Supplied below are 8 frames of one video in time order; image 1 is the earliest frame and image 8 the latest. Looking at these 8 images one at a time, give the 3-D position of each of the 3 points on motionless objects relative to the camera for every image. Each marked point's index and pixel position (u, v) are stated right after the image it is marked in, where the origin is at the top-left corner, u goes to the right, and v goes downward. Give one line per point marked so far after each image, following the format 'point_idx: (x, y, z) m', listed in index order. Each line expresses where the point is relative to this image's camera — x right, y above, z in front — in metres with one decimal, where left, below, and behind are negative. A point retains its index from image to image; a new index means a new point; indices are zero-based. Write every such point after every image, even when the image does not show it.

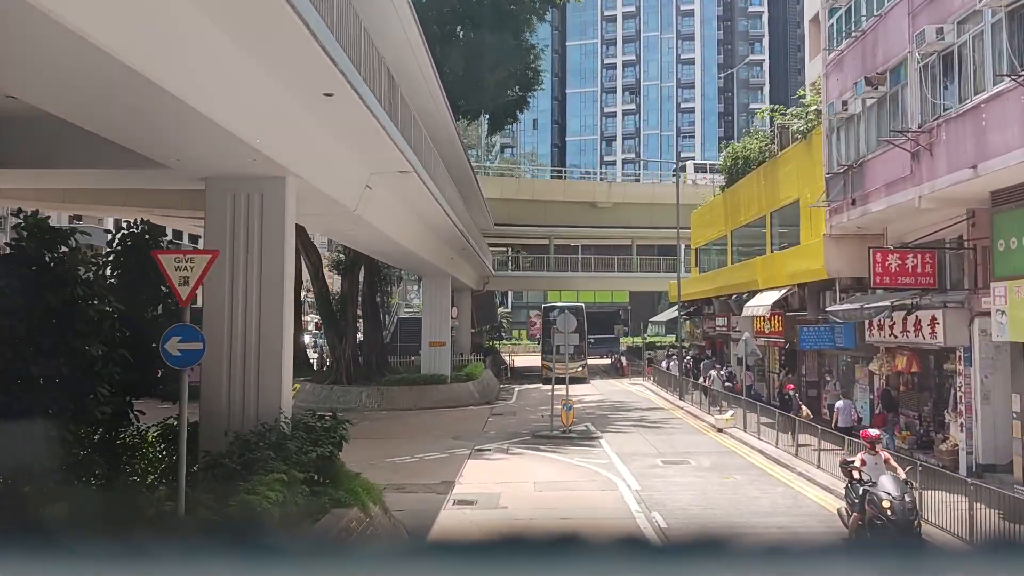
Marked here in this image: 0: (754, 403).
0: (+5.5, -2.6, +17.6) m
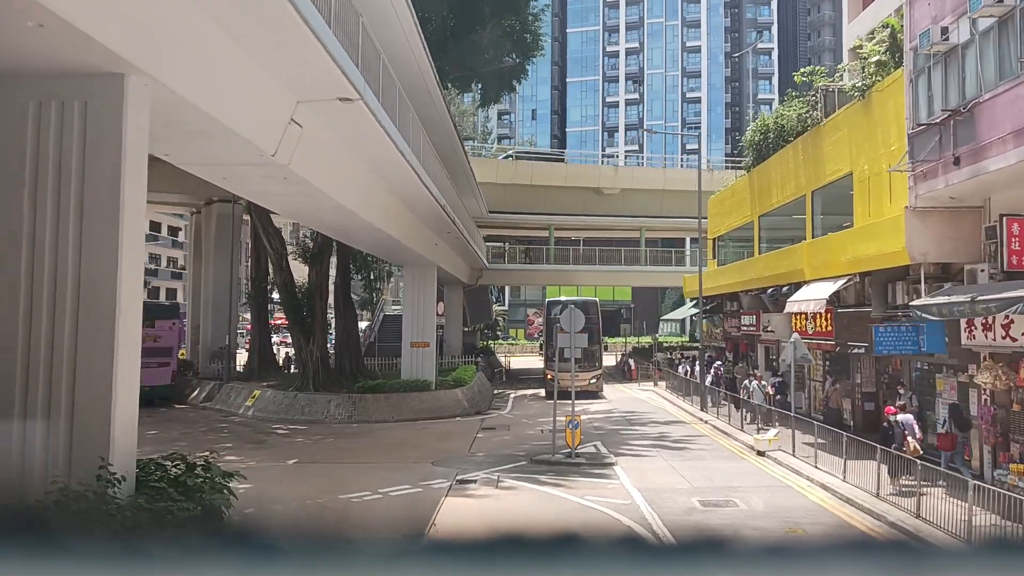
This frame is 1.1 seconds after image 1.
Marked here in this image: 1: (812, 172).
0: (+5.4, -2.4, +14.2) m
1: (+7.2, +2.7, +18.9) m
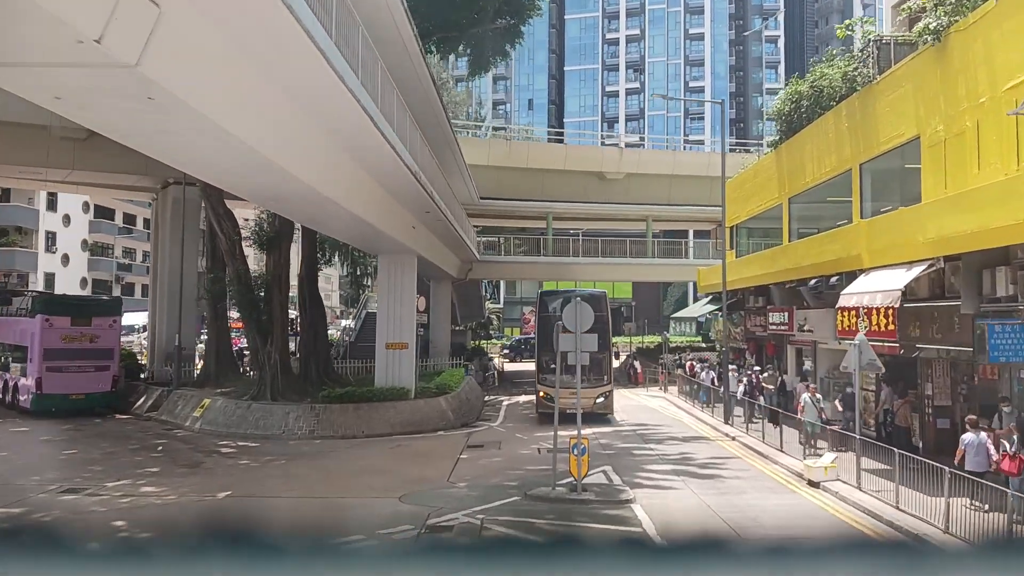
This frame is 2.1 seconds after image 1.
0: (+5.2, -2.3, +11.2) m
1: (+7.0, +2.9, +15.8) m
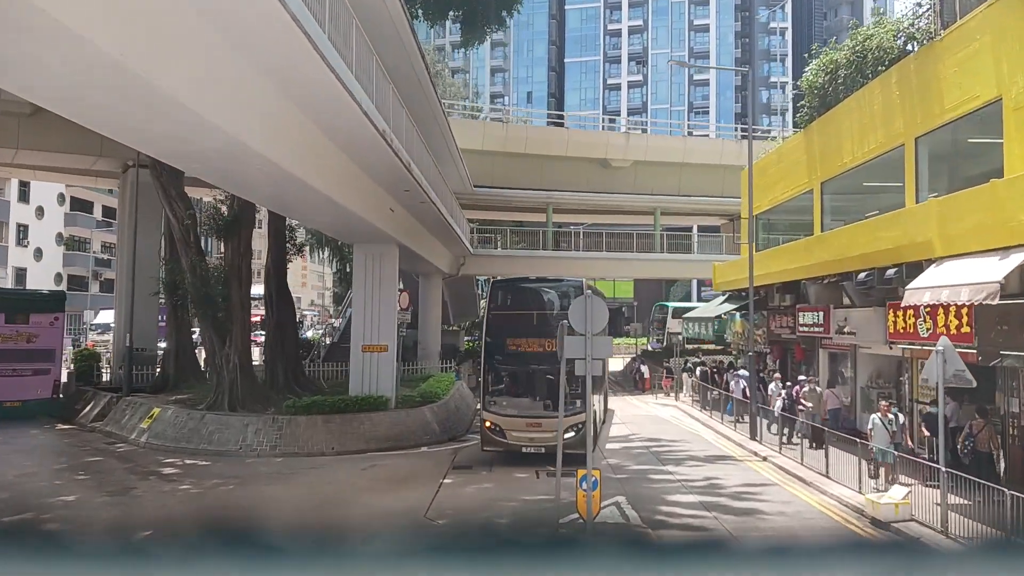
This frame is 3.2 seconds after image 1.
0: (+5.1, -2.2, +8.9) m
1: (+6.9, +3.0, +13.5) m
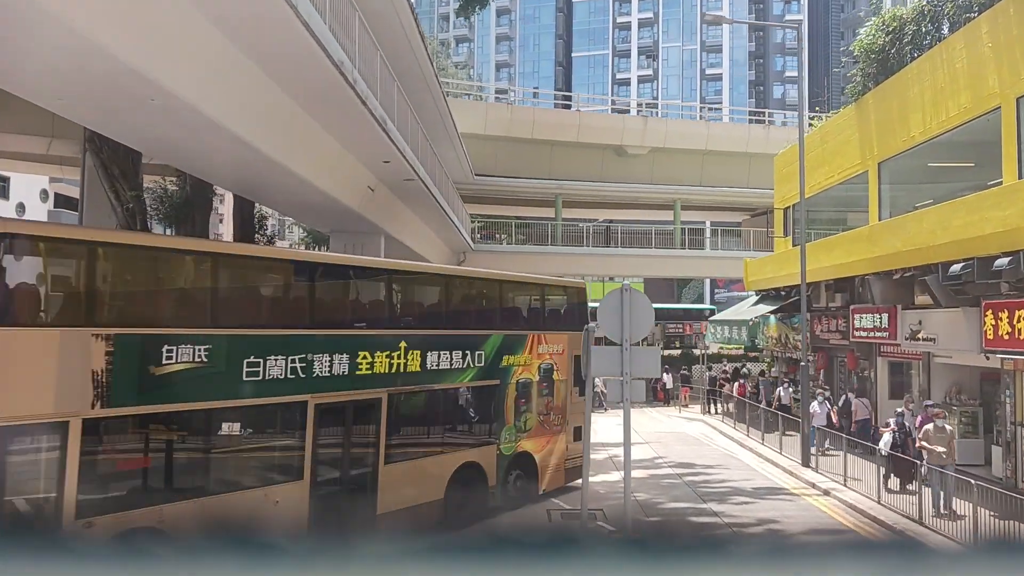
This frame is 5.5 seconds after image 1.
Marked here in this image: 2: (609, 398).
0: (+5.2, -2.1, +6.3) m
1: (+7.0, +3.0, +11.0) m
2: (+0.9, -1.1, +7.4) m
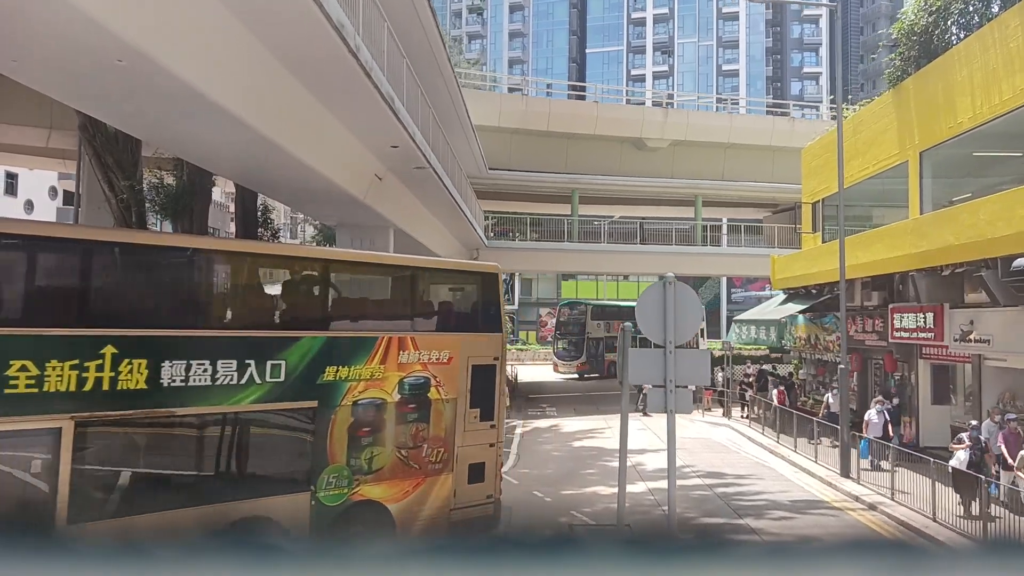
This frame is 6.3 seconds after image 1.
0: (+5.3, -2.1, +5.4) m
1: (+7.3, +3.1, +10.0) m
2: (+1.1, -1.0, +6.5) m
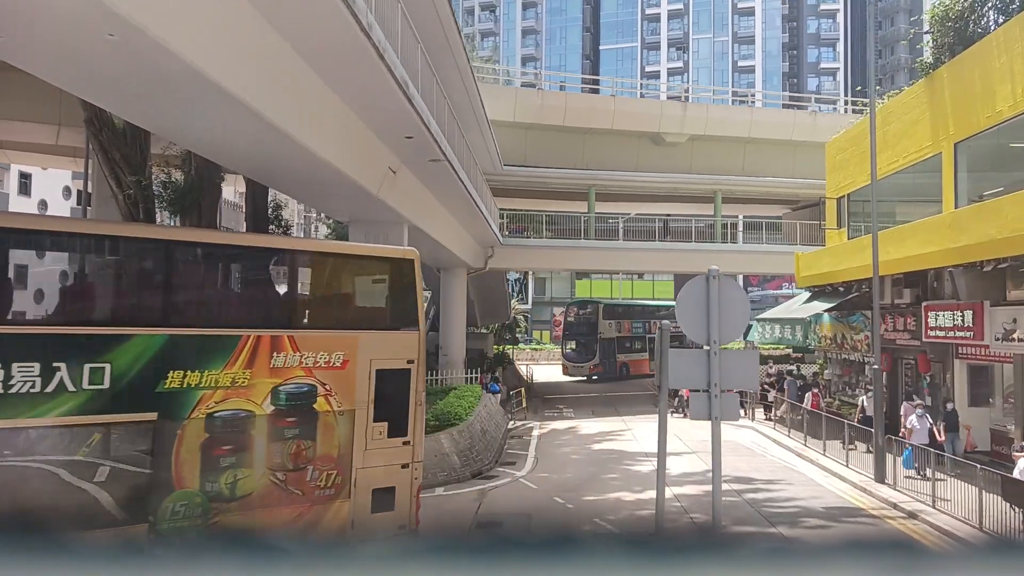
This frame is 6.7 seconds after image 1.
0: (+5.5, -2.0, +4.9) m
1: (+7.5, +3.1, +9.5) m
2: (+1.3, -1.0, +6.1) m
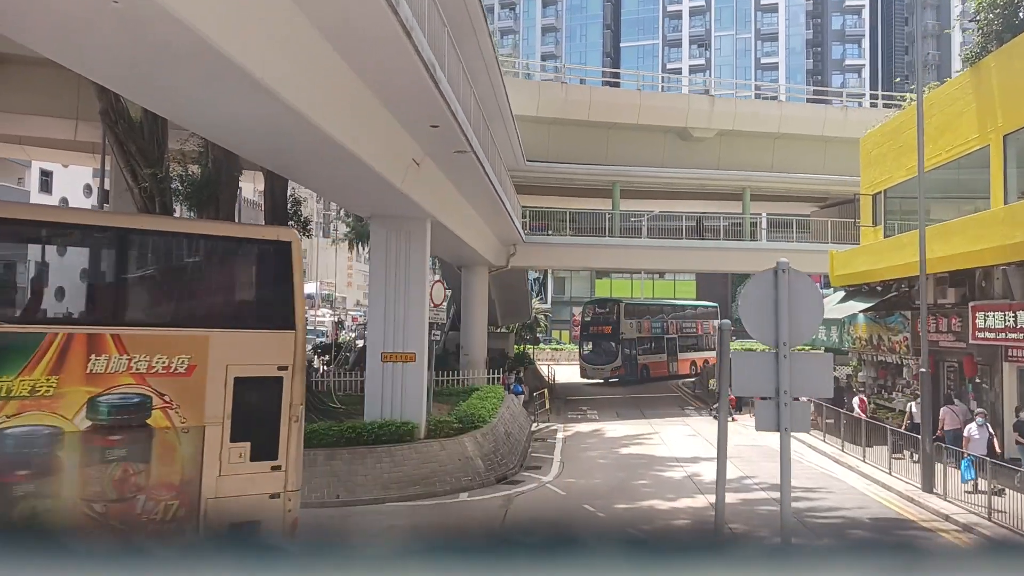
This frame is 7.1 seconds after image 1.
0: (+5.8, -2.0, +4.3) m
1: (+7.9, +3.1, +8.8) m
2: (+1.6, -0.9, +5.6) m
